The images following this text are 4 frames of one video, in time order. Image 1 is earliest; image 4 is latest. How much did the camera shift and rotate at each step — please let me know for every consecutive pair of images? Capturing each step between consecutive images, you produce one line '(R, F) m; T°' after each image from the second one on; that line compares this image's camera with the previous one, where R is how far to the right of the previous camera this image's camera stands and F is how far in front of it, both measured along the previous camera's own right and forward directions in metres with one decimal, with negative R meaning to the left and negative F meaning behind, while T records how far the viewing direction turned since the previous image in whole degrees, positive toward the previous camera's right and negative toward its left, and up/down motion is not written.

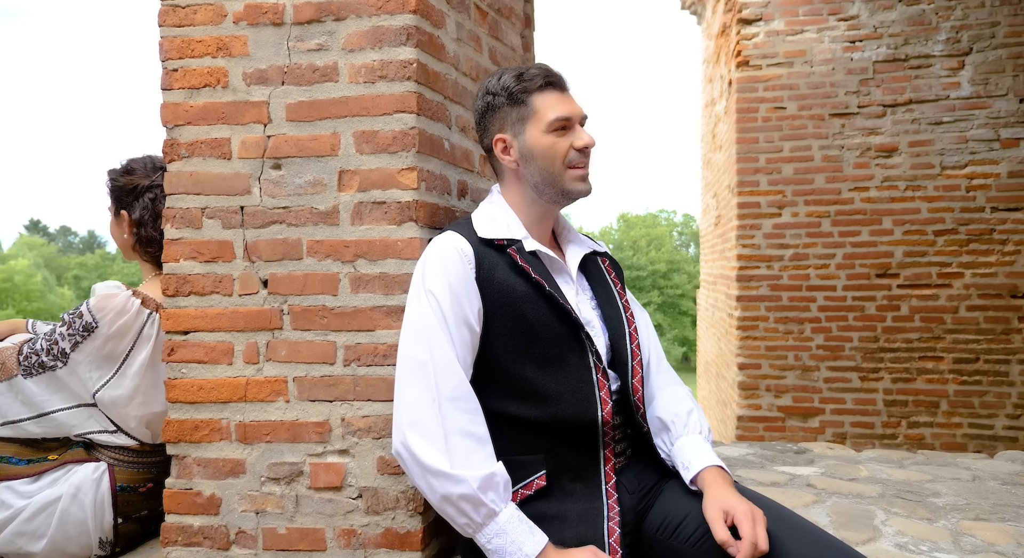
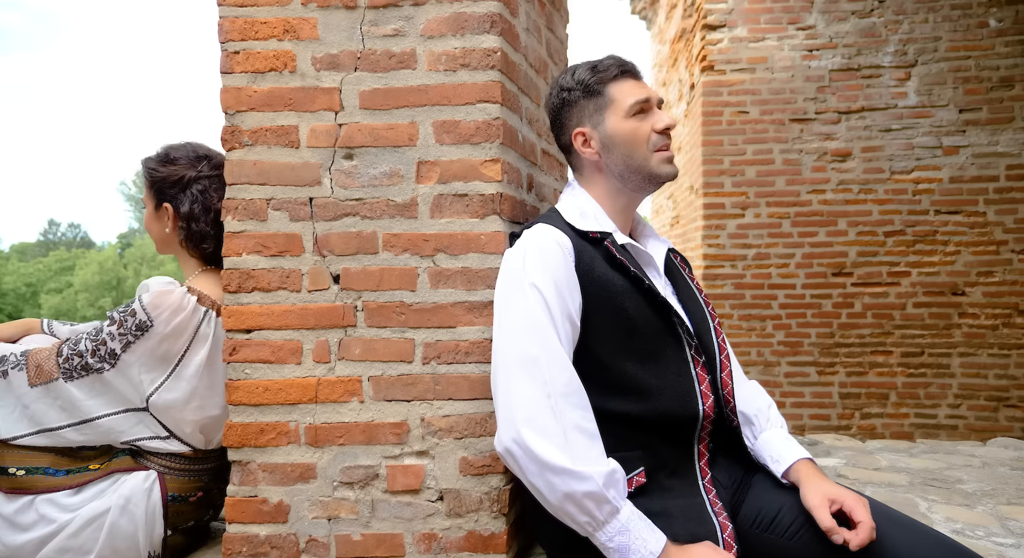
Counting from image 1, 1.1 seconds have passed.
(-0.5, +0.1) m; +6°
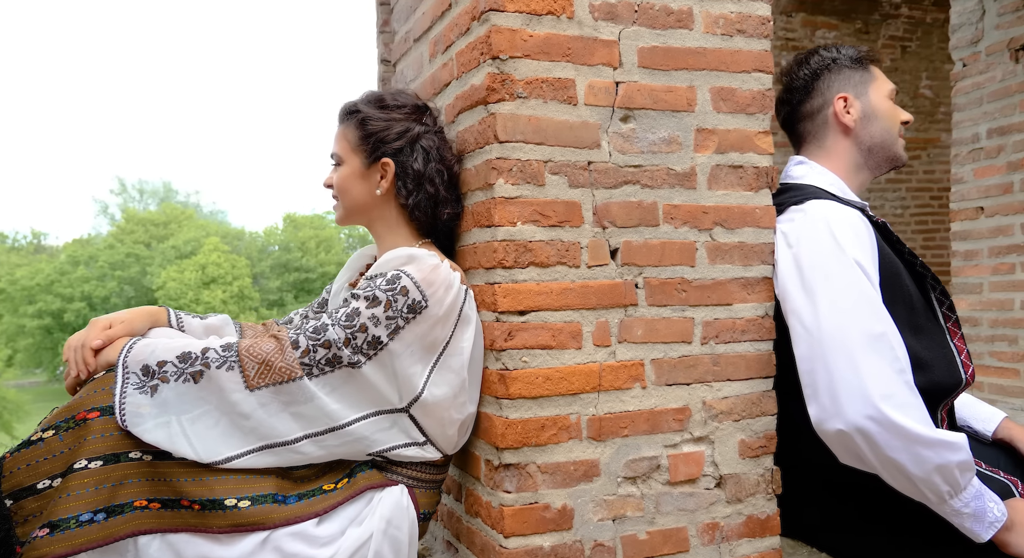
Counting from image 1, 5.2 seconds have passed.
(-1.4, +0.4) m; +21°
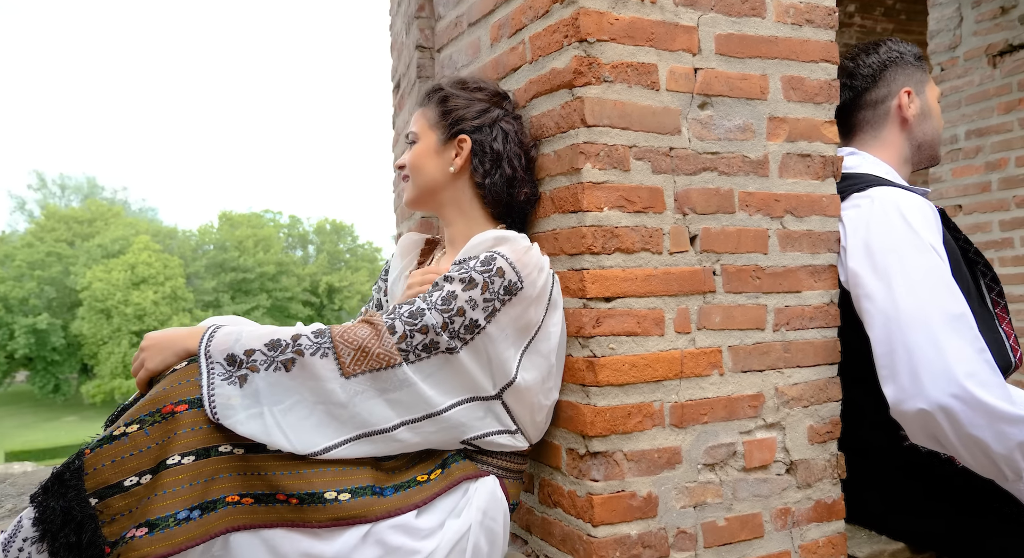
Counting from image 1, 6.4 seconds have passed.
(-0.4, 0.0) m; +5°
